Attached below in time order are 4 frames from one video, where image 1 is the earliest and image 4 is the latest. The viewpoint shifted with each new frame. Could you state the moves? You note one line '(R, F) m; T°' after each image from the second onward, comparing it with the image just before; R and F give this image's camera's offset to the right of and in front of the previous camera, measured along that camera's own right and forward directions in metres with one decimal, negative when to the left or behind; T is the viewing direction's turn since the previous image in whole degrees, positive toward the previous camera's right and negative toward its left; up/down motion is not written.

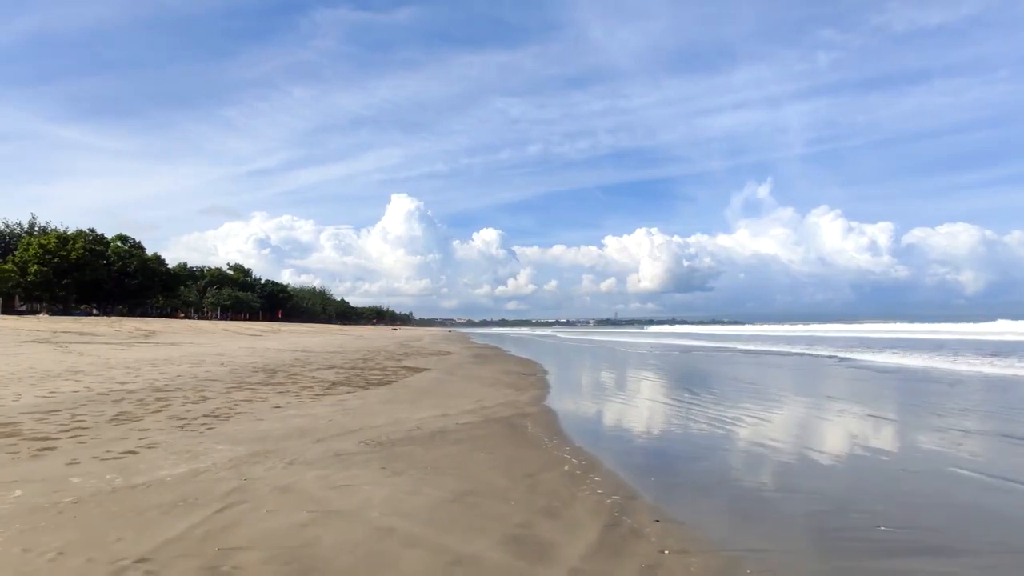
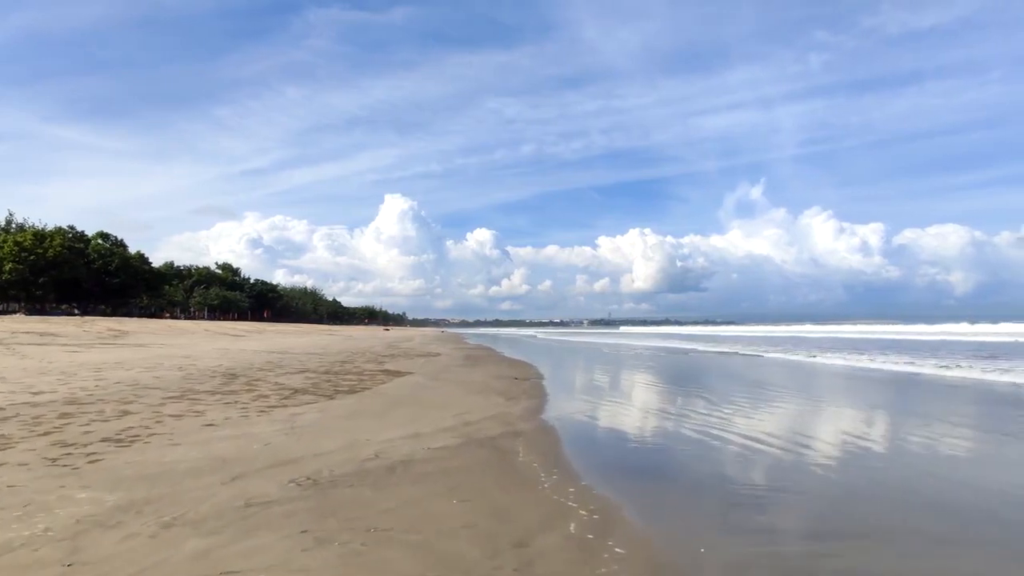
(+0.1, +1.6) m; +1°
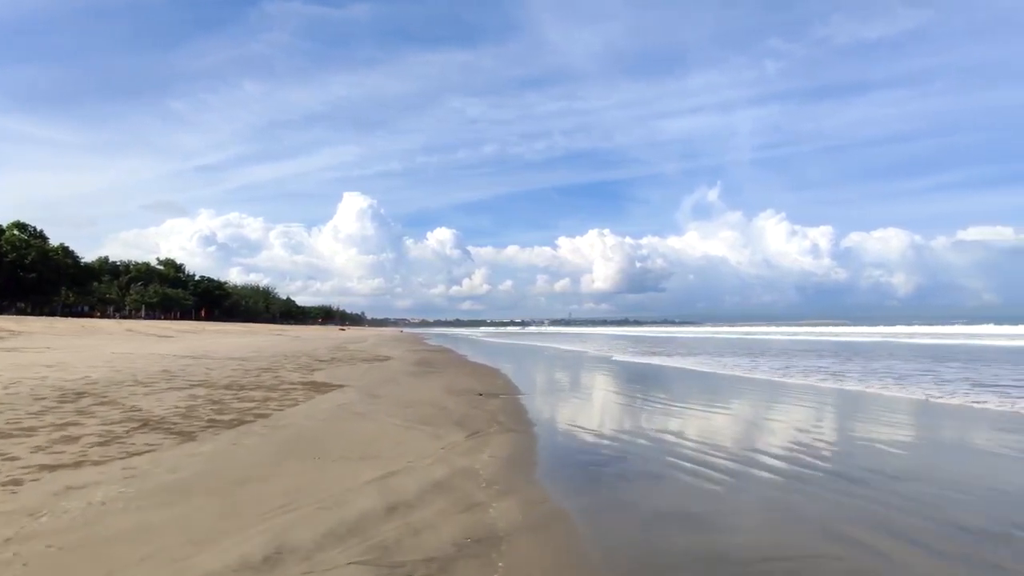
(-0.1, +3.5) m; +4°
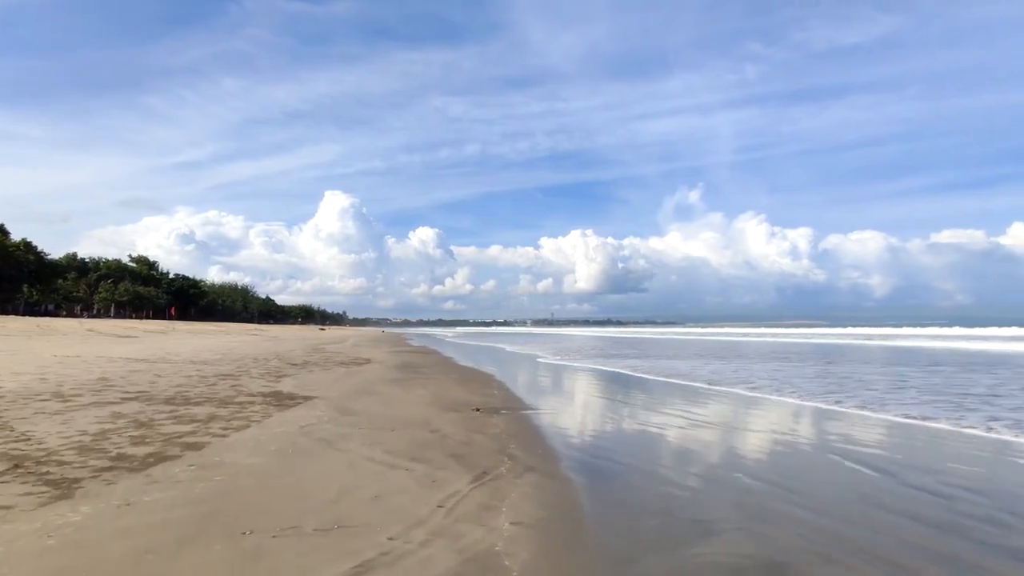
(-0.3, +1.9) m; +2°
